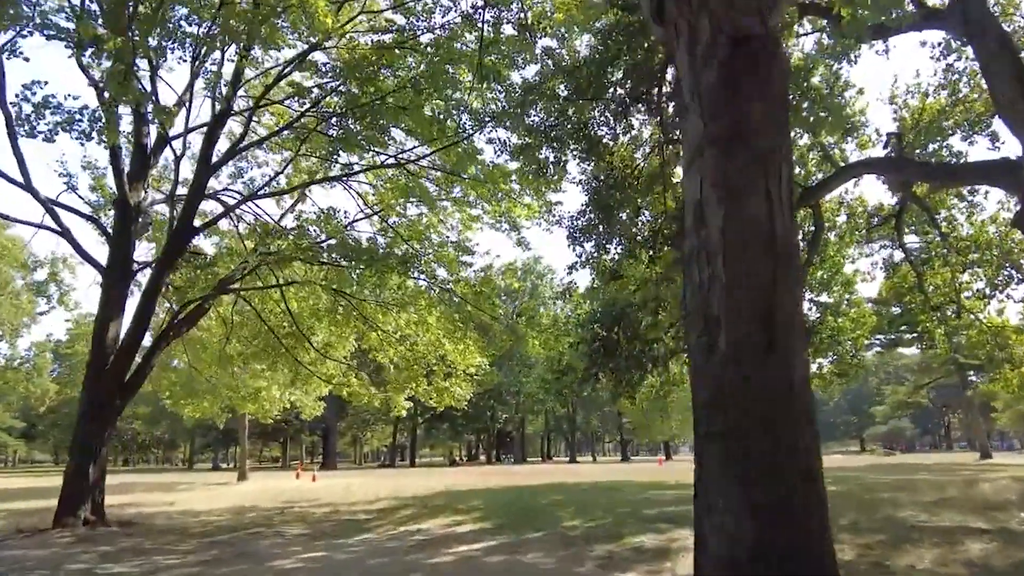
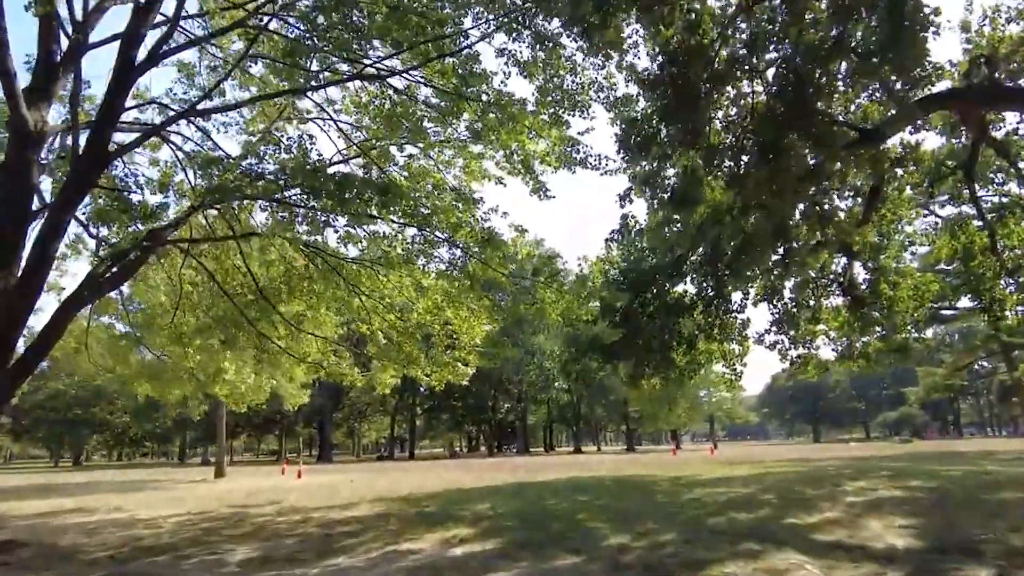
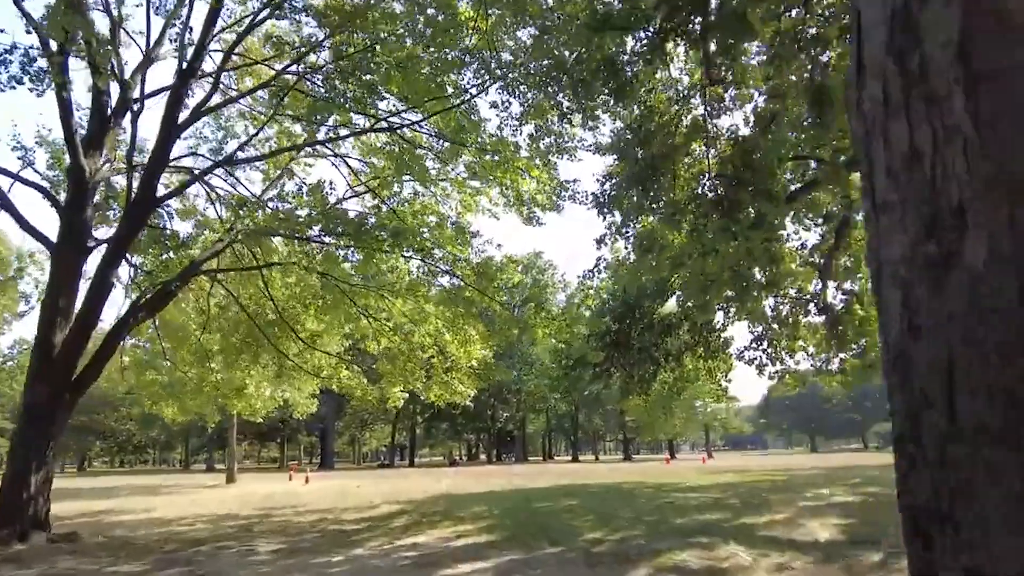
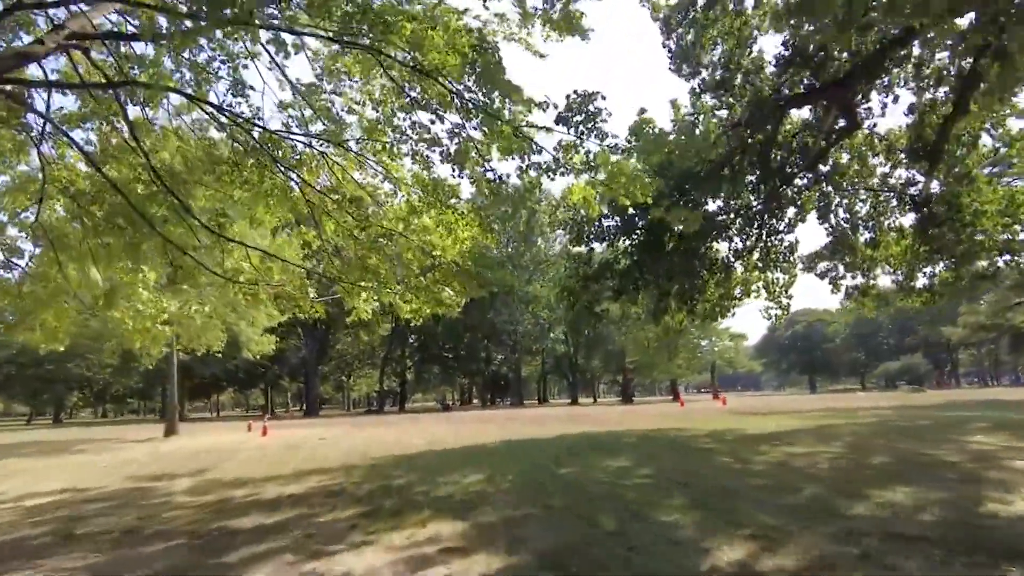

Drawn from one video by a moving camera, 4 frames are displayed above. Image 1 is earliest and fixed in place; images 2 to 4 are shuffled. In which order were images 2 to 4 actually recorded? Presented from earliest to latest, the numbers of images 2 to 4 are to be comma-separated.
3, 2, 4
